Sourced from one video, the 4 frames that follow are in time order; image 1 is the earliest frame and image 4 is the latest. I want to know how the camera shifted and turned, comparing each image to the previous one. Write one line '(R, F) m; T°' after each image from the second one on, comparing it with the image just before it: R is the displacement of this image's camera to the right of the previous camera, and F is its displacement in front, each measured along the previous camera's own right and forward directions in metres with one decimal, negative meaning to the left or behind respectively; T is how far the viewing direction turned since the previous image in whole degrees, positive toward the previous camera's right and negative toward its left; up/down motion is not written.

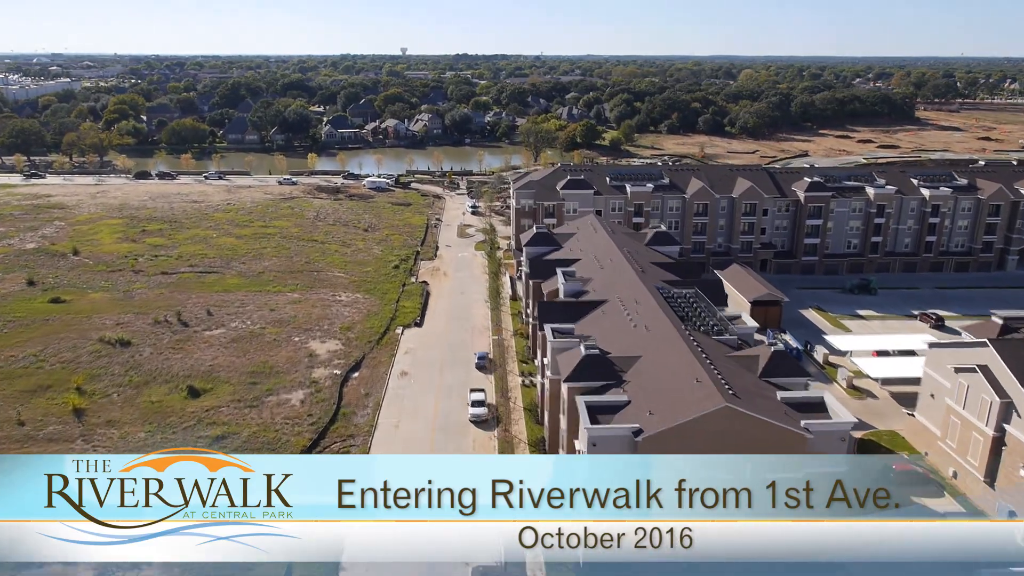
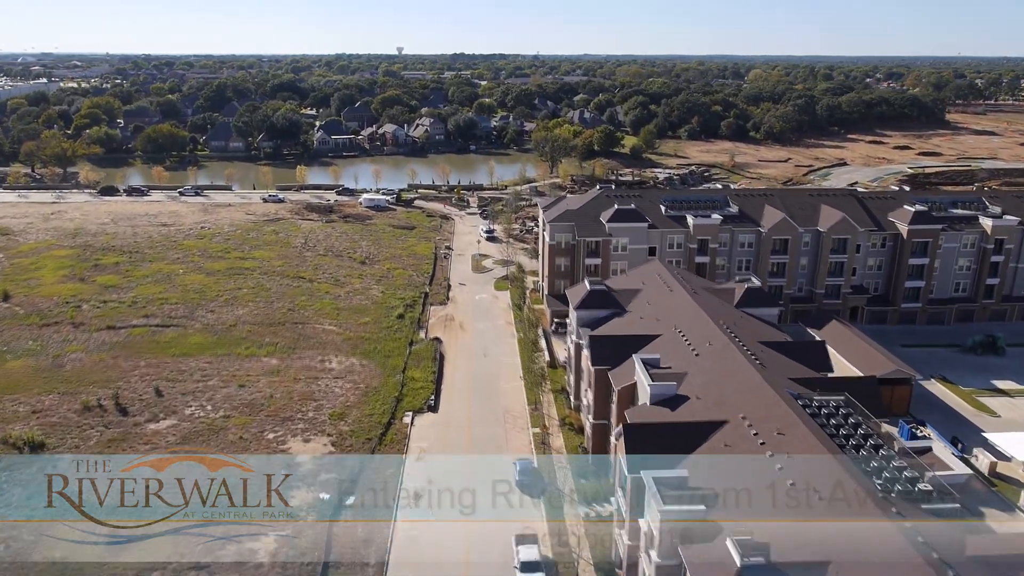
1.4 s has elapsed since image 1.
(-2.1, +10.3) m; 0°
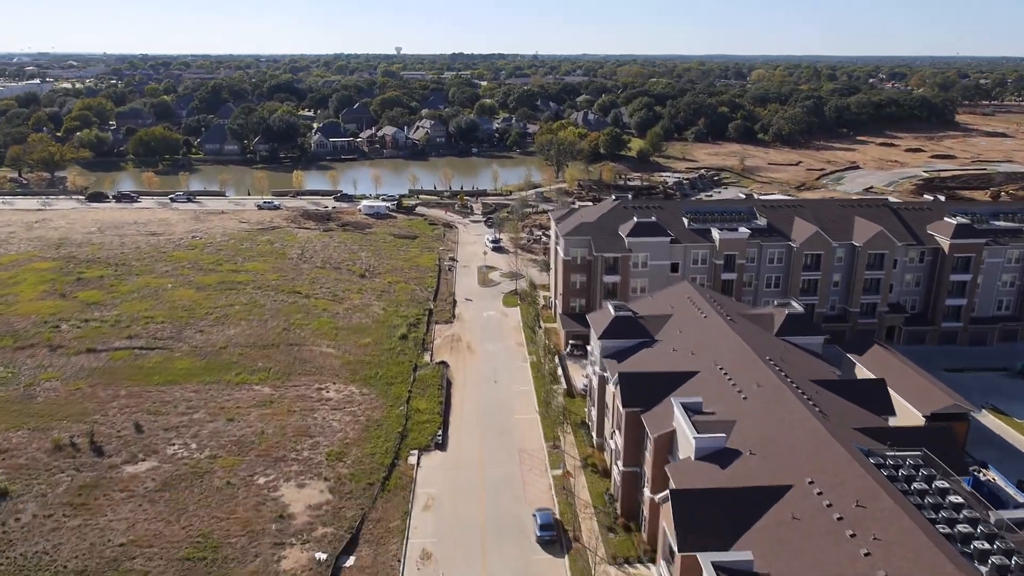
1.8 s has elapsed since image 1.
(-0.7, +3.1) m; 0°
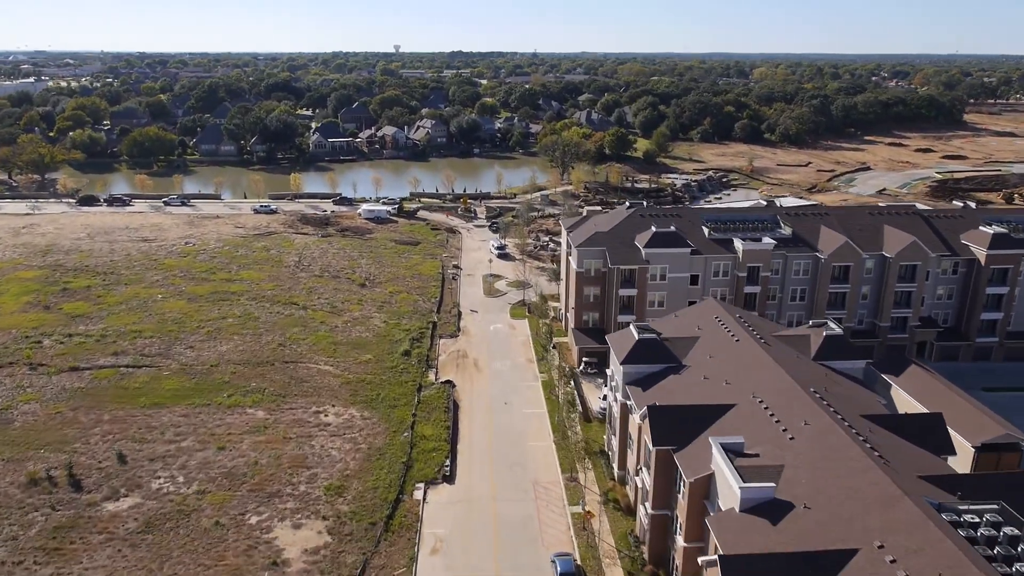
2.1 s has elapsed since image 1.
(-0.5, +2.3) m; 0°
